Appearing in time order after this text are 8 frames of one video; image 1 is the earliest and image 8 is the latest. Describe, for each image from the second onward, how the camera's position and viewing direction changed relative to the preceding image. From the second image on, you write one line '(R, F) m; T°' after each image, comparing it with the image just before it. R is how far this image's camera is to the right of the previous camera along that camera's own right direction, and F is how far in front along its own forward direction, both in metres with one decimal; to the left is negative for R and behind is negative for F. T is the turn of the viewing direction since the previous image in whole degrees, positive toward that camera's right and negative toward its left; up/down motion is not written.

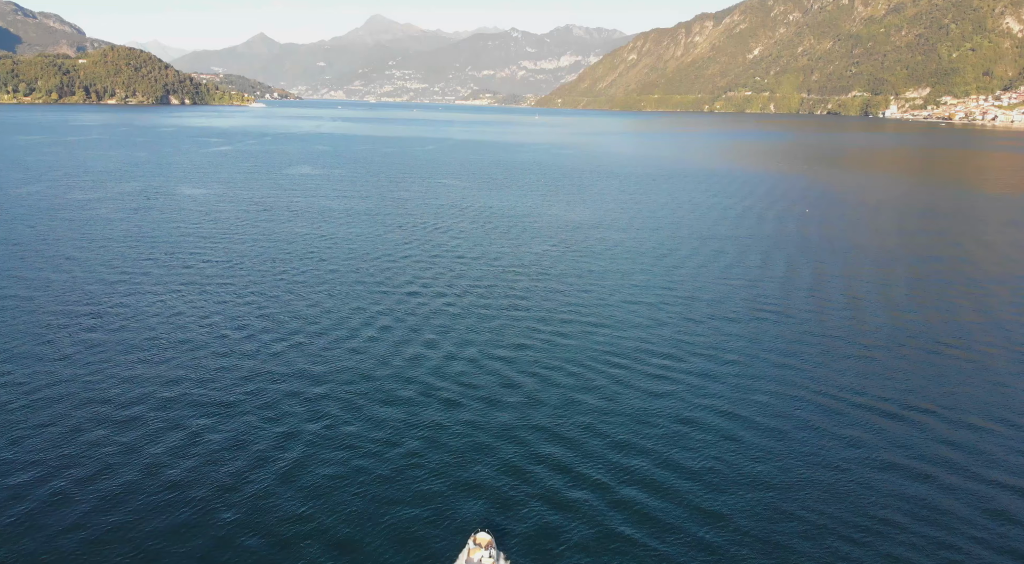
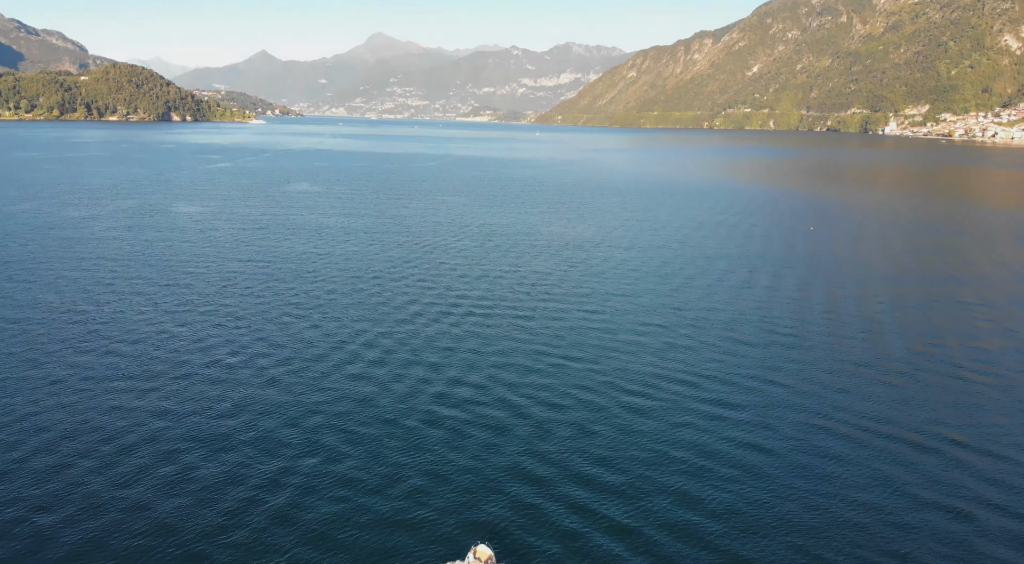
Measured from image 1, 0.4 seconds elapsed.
(0.0, +0.4) m; 0°
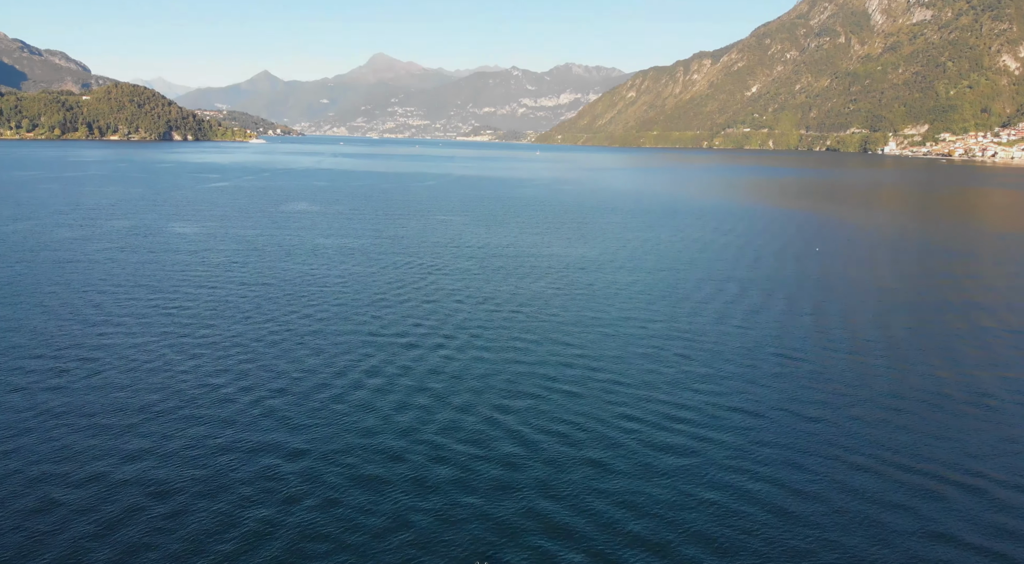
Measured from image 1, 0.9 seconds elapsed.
(0.0, +0.4) m; 0°
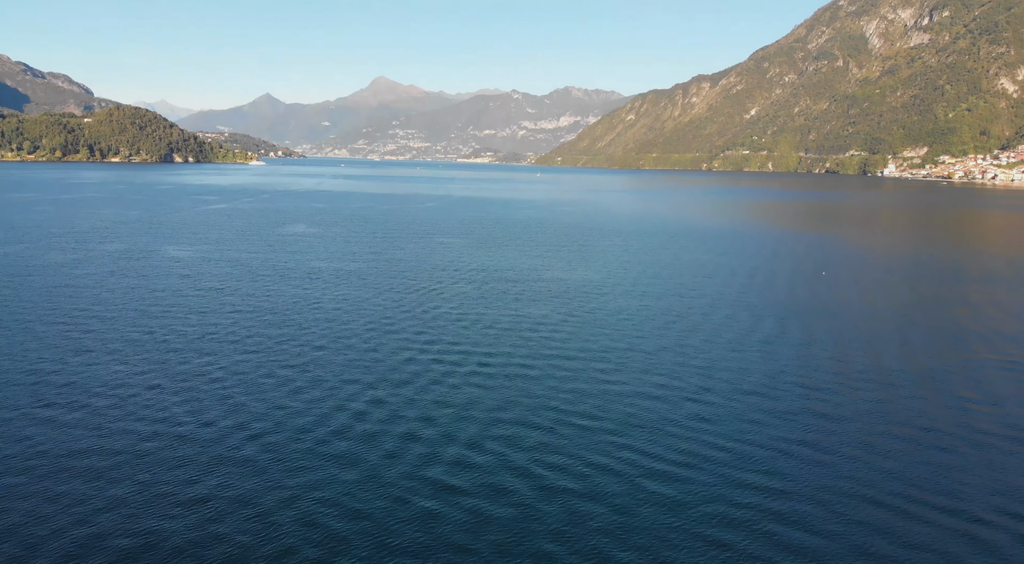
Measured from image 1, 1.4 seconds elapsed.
(0.0, +0.5) m; 0°
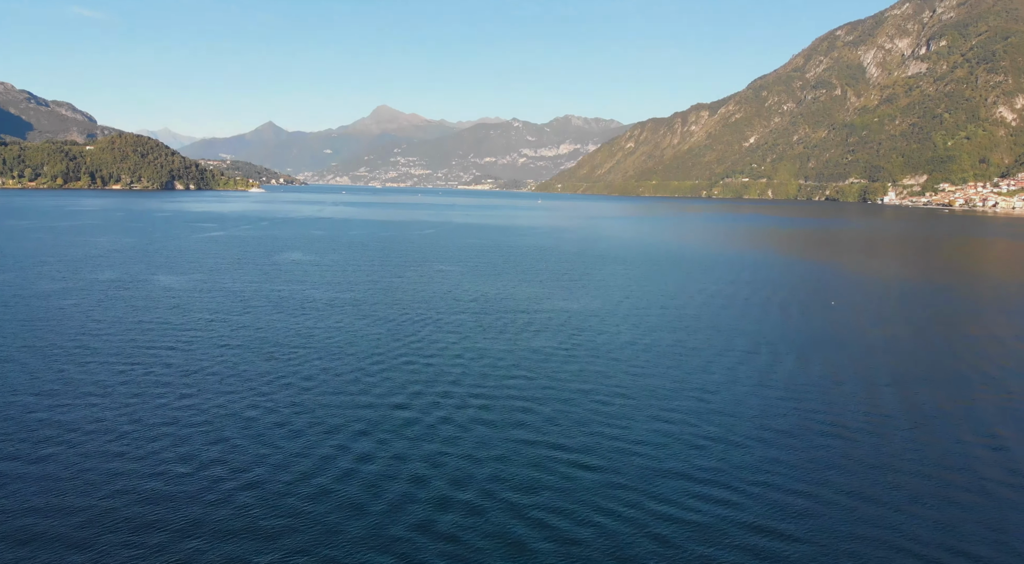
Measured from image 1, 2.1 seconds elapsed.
(0.0, +0.5) m; 0°
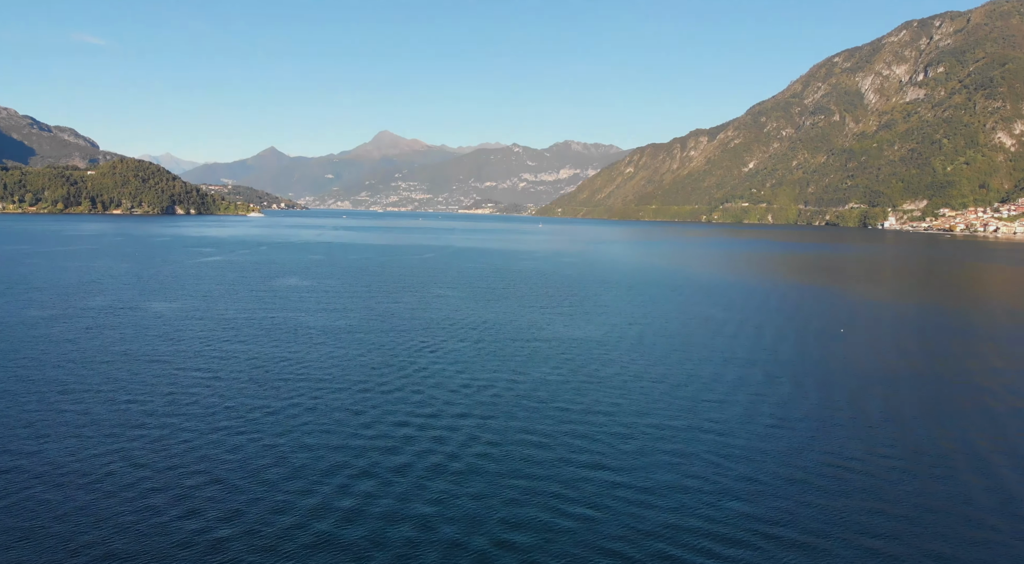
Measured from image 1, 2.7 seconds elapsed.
(0.0, +0.5) m; 0°
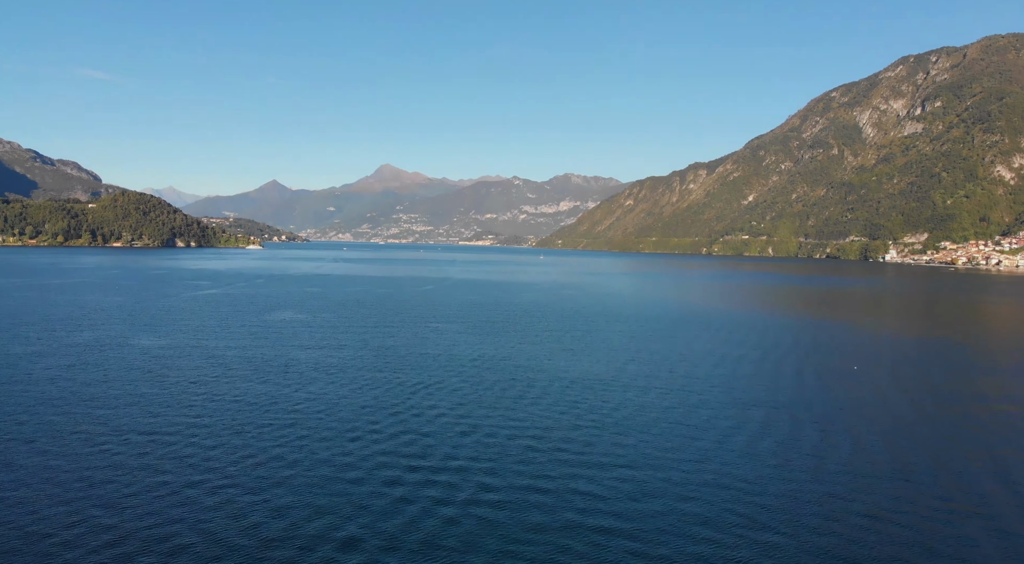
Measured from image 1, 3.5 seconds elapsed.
(0.0, +0.7) m; 0°
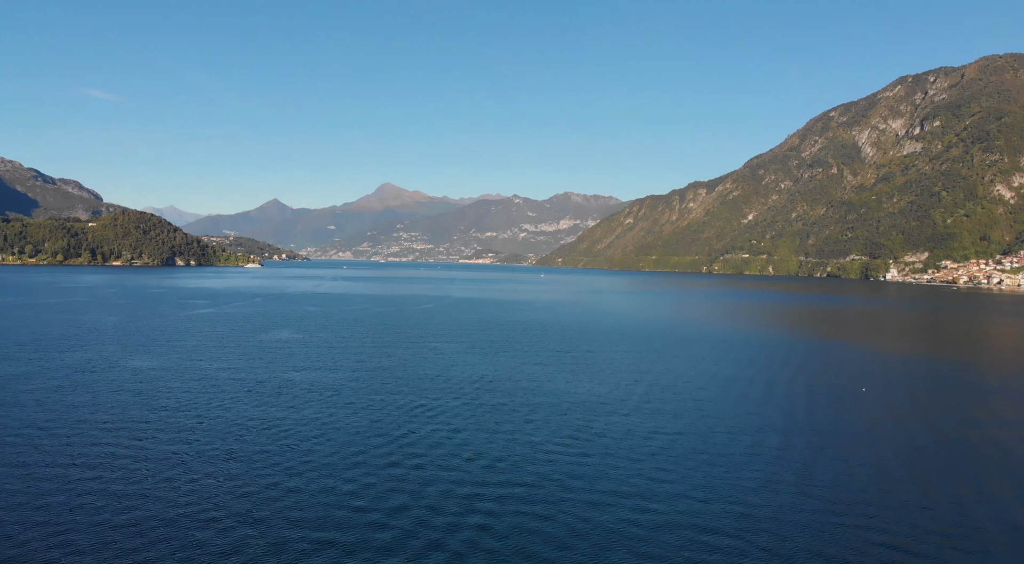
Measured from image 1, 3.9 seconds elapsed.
(0.0, +0.4) m; 0°
